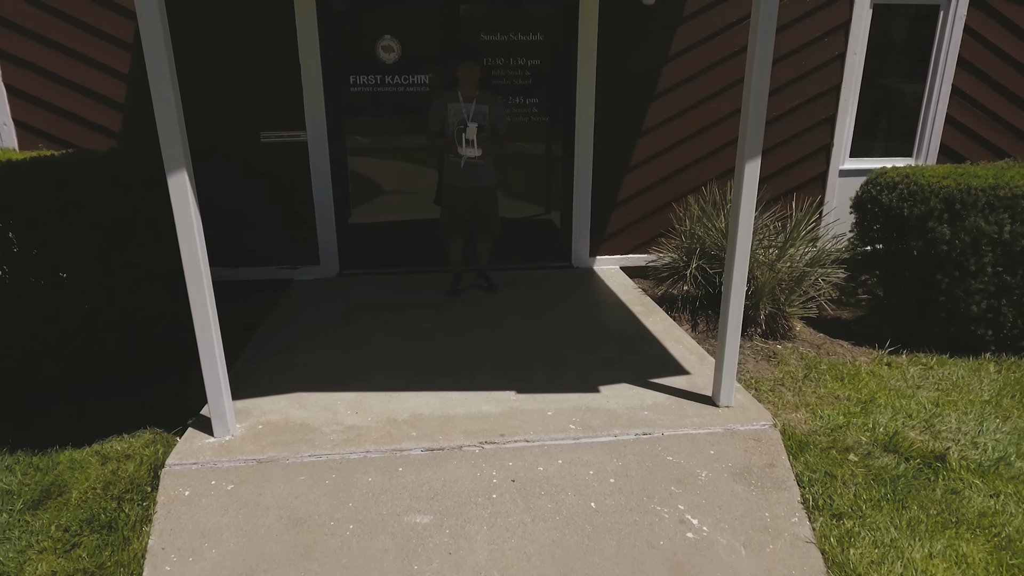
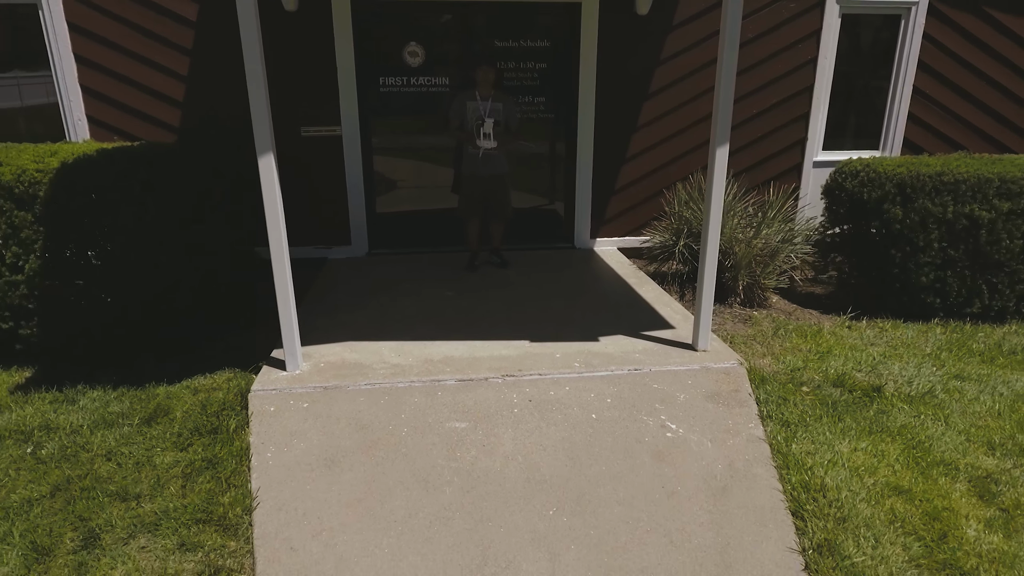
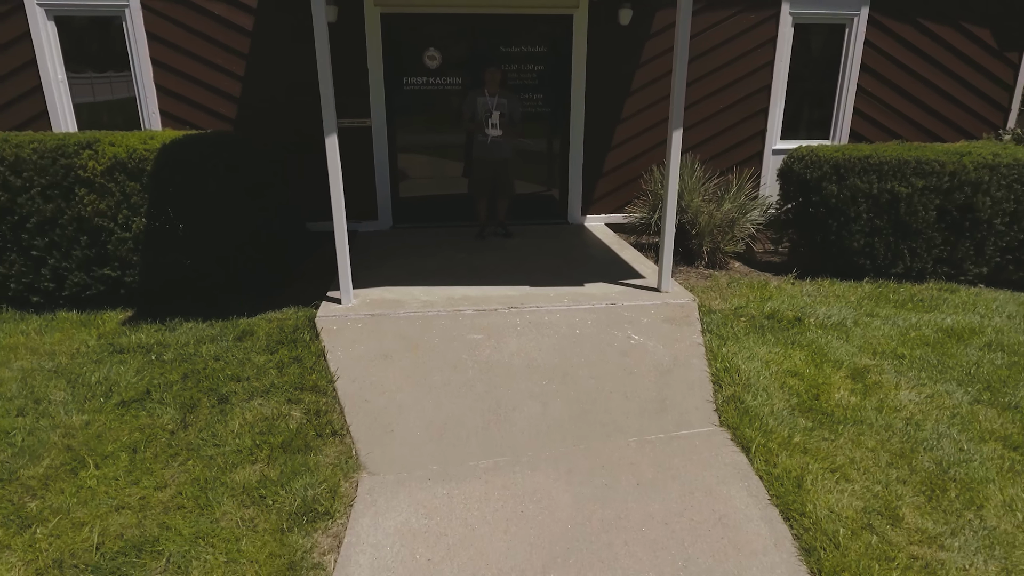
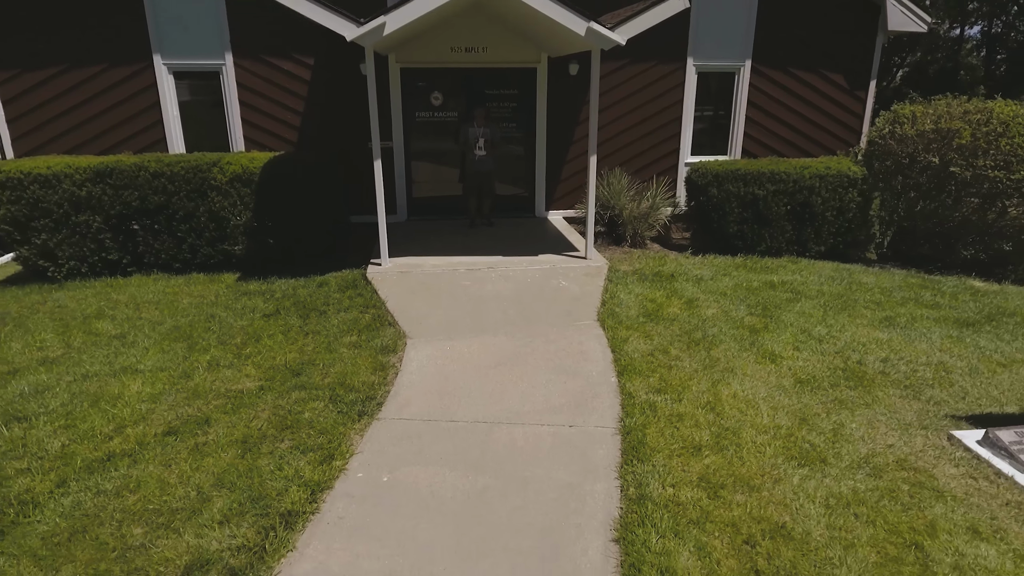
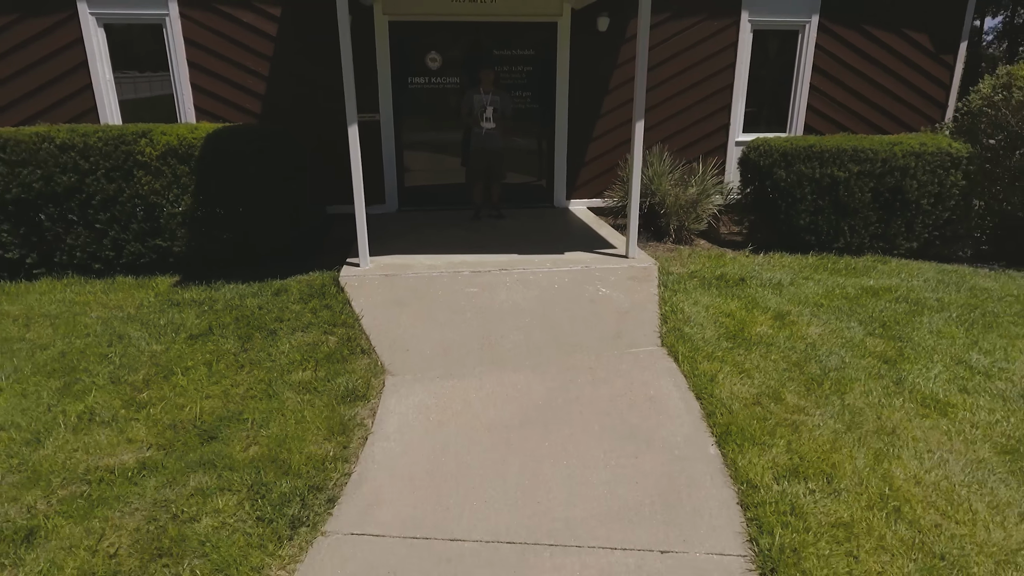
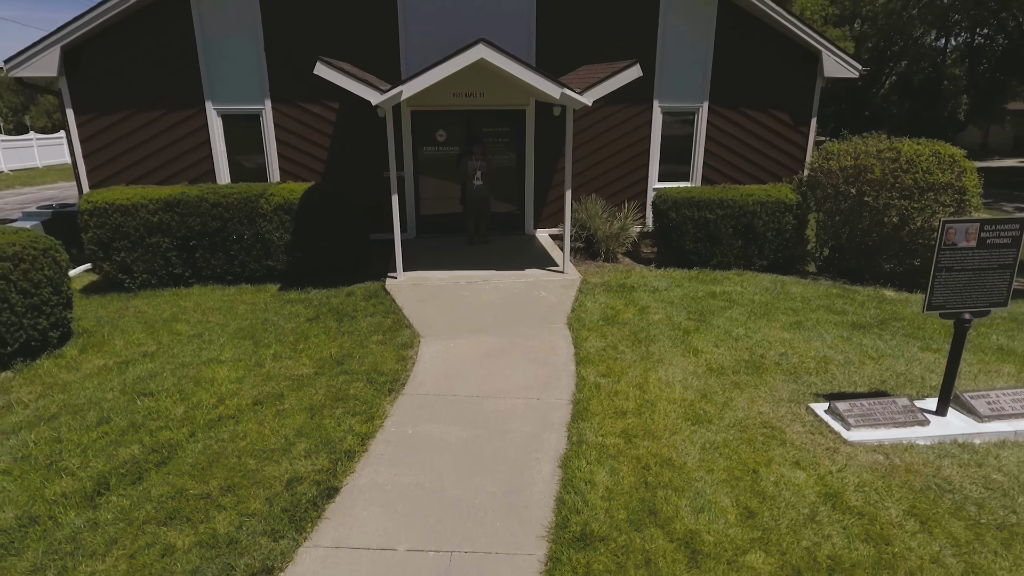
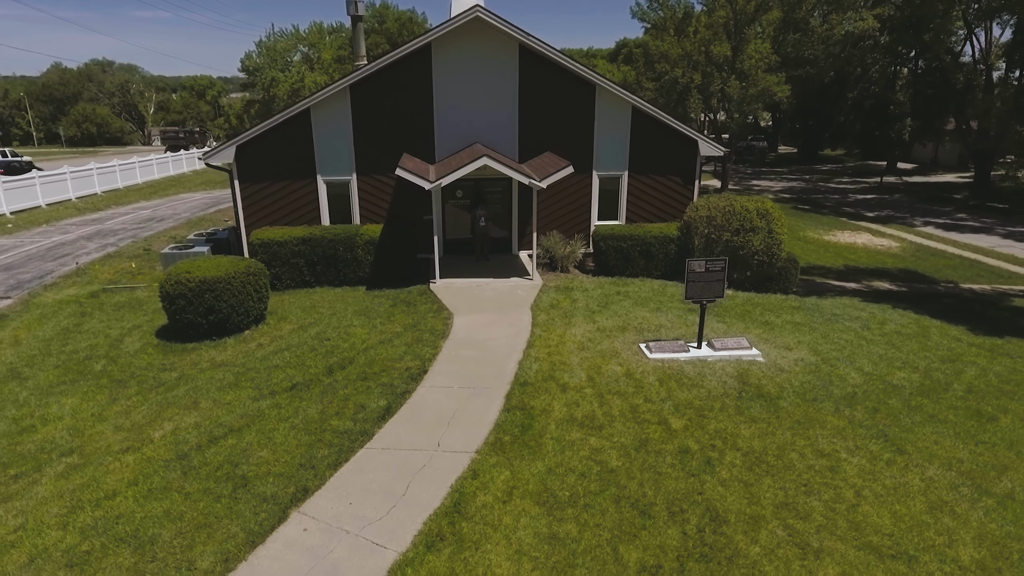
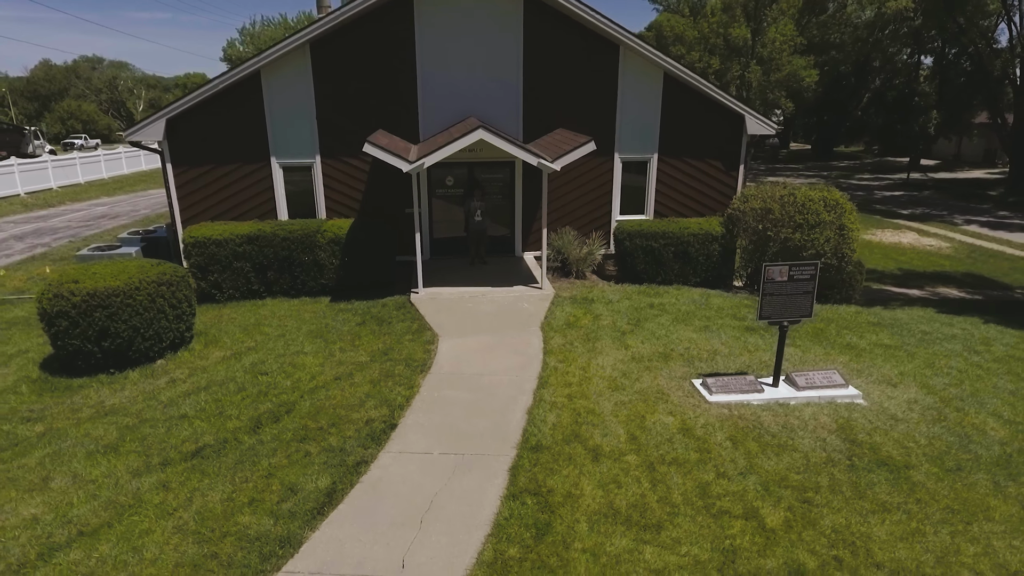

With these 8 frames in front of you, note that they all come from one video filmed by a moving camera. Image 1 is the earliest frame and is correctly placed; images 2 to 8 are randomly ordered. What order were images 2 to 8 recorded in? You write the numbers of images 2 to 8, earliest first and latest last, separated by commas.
2, 3, 5, 4, 6, 8, 7
